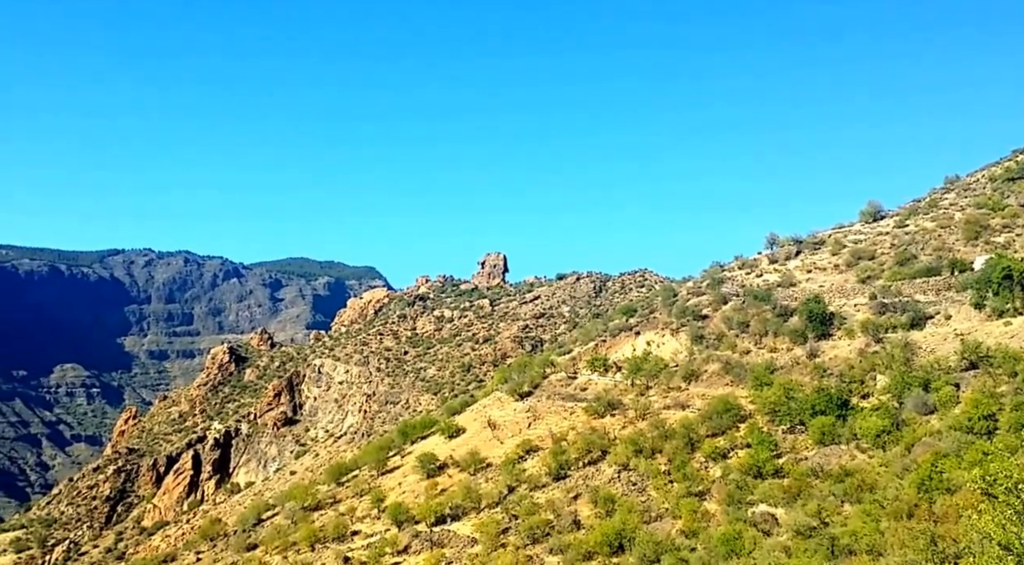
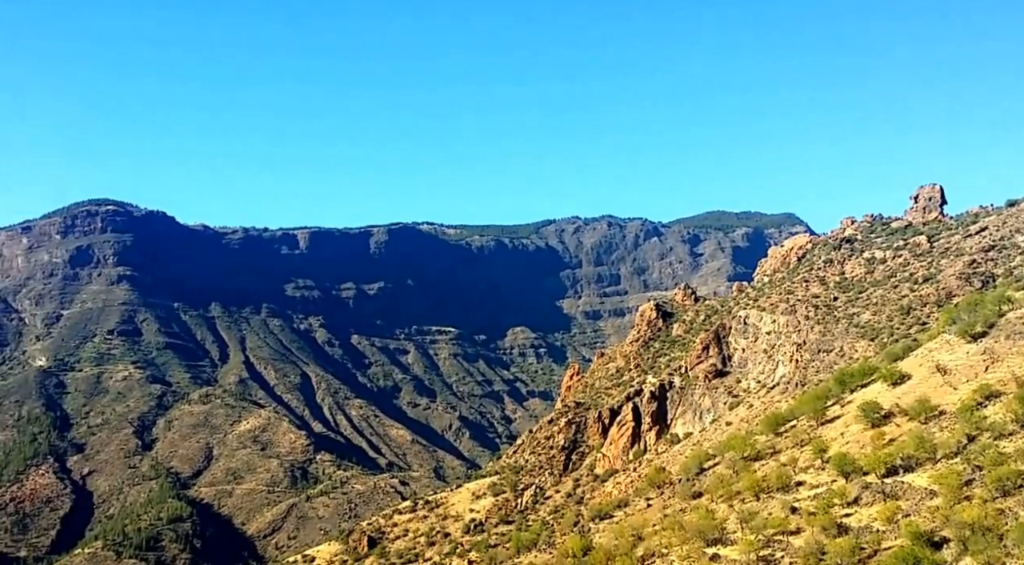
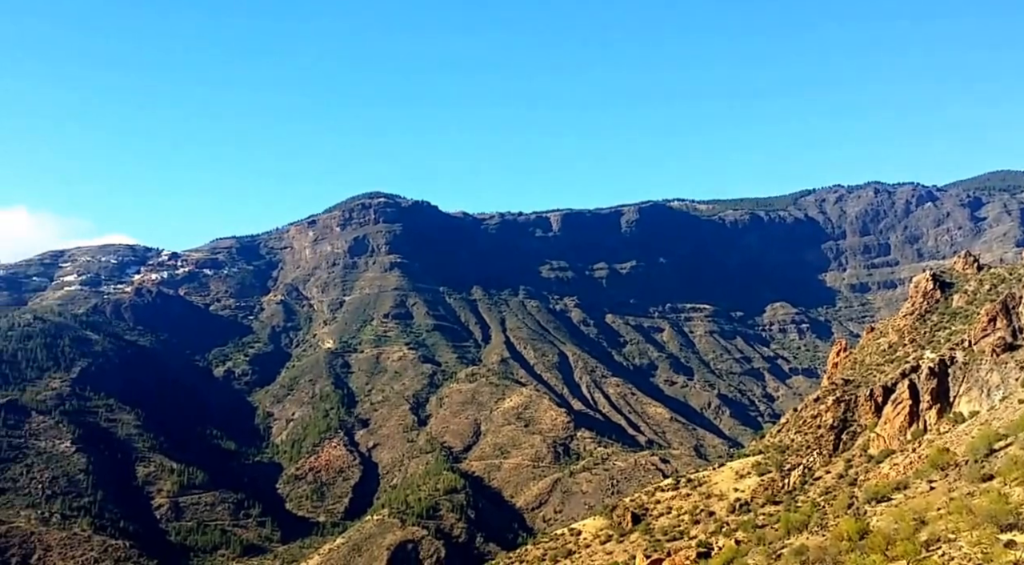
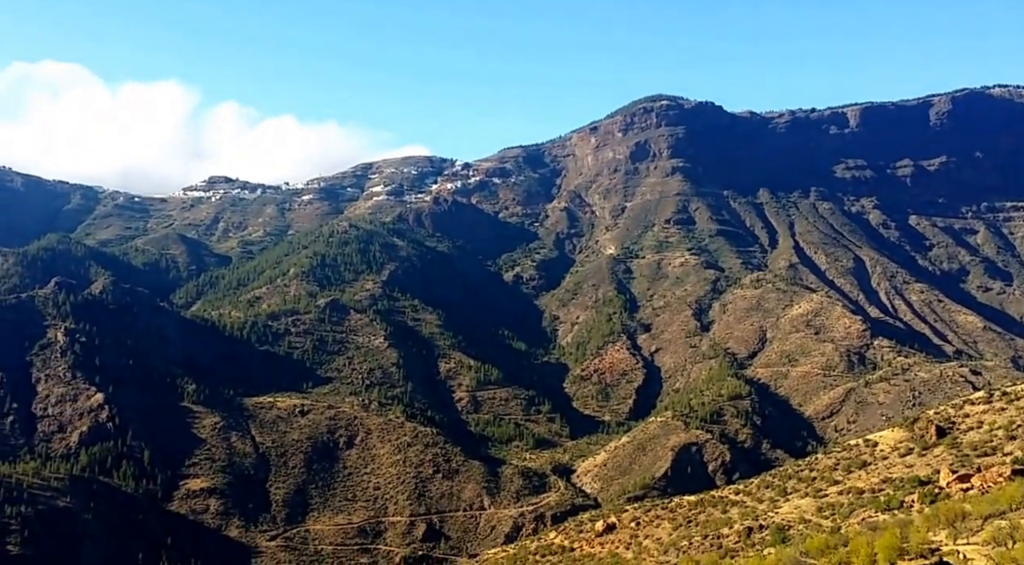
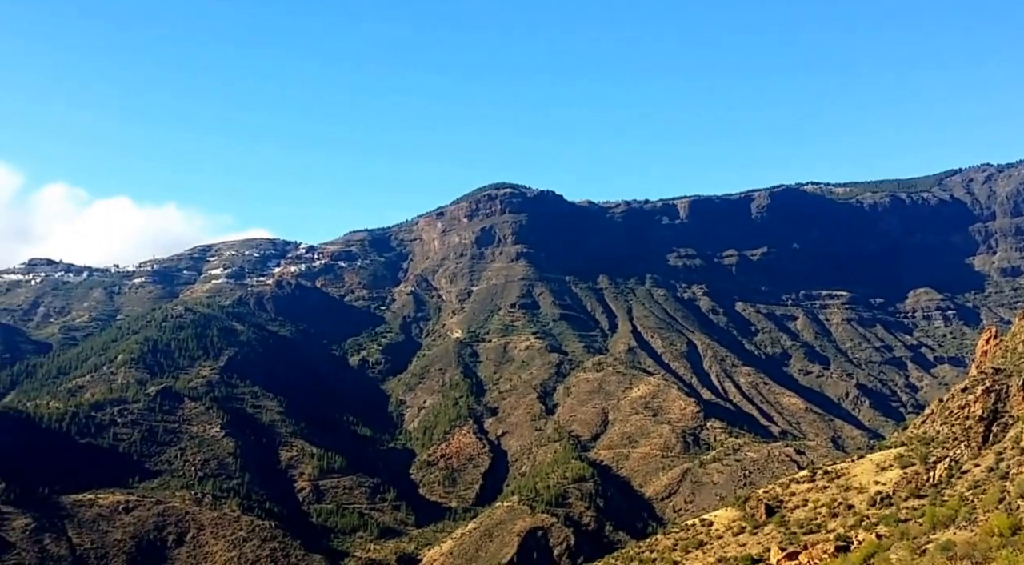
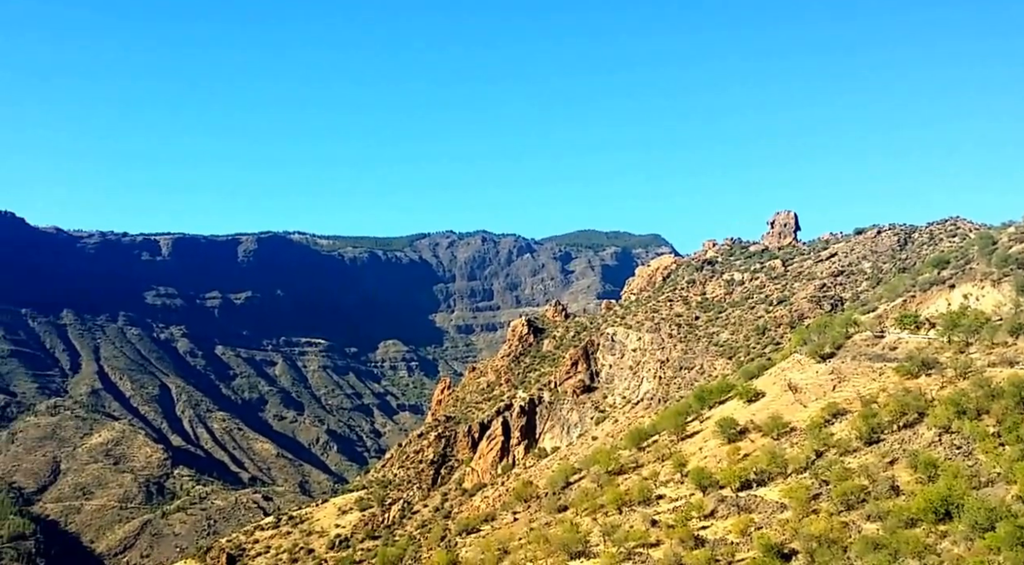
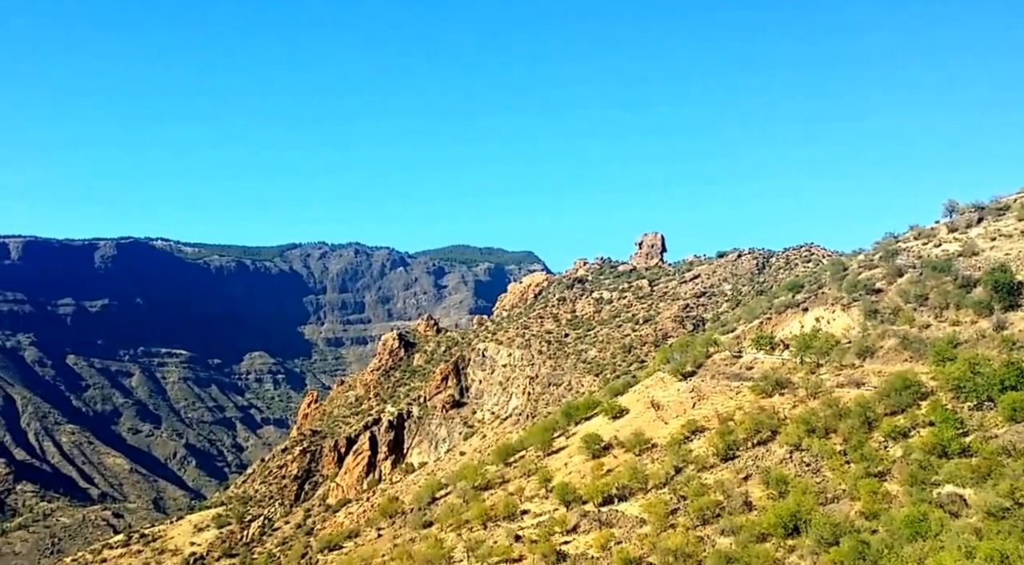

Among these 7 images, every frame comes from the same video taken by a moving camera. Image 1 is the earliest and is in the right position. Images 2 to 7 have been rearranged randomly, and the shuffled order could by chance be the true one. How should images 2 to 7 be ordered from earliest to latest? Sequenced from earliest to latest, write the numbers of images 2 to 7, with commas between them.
7, 6, 2, 3, 5, 4
